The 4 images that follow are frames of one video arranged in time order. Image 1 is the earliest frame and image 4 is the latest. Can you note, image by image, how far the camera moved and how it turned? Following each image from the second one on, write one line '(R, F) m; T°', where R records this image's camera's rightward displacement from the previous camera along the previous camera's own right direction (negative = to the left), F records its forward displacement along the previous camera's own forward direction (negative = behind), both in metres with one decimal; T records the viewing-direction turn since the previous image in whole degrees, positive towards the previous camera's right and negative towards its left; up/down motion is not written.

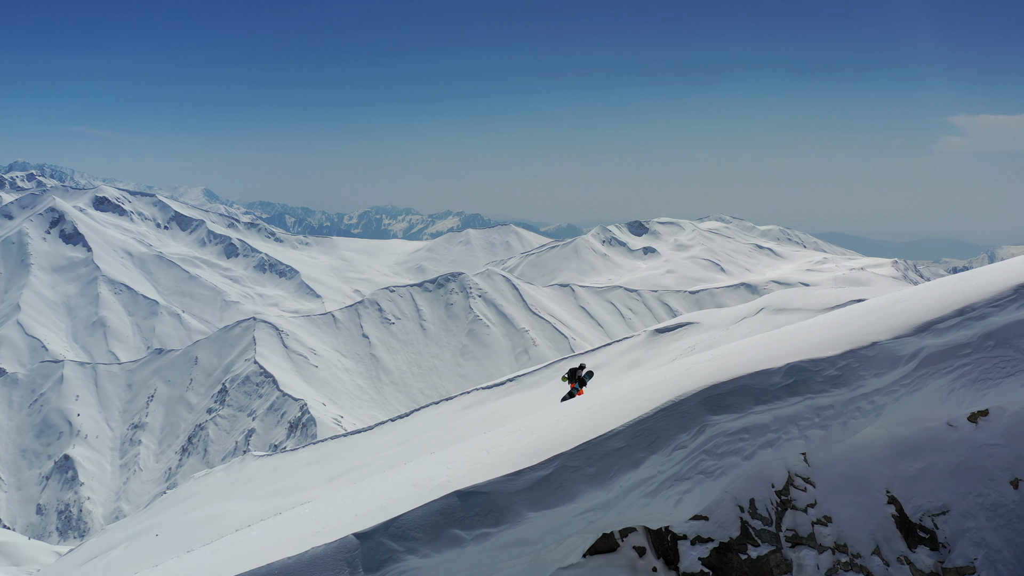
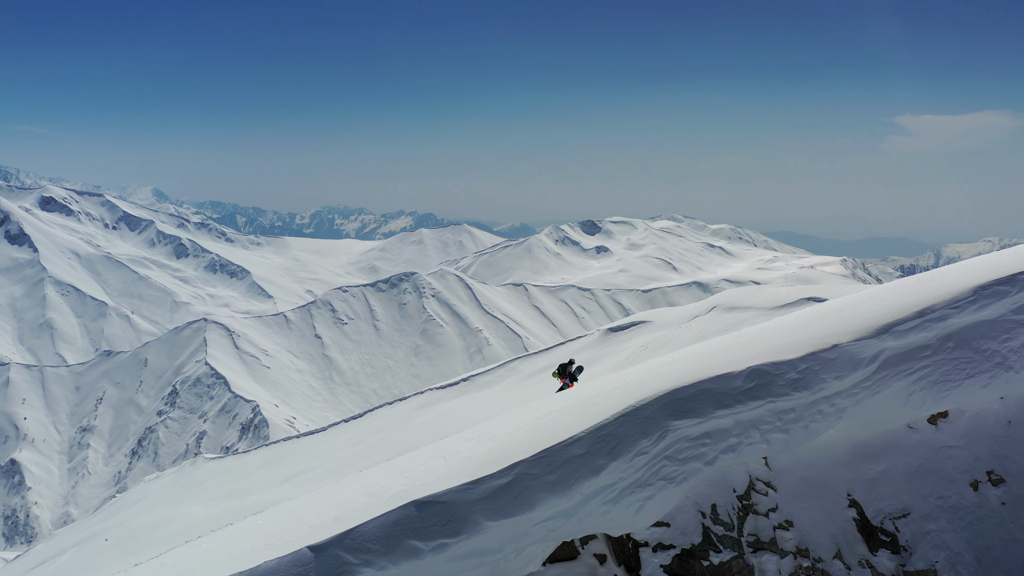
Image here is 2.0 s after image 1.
(+1.0, +0.8) m; +2°
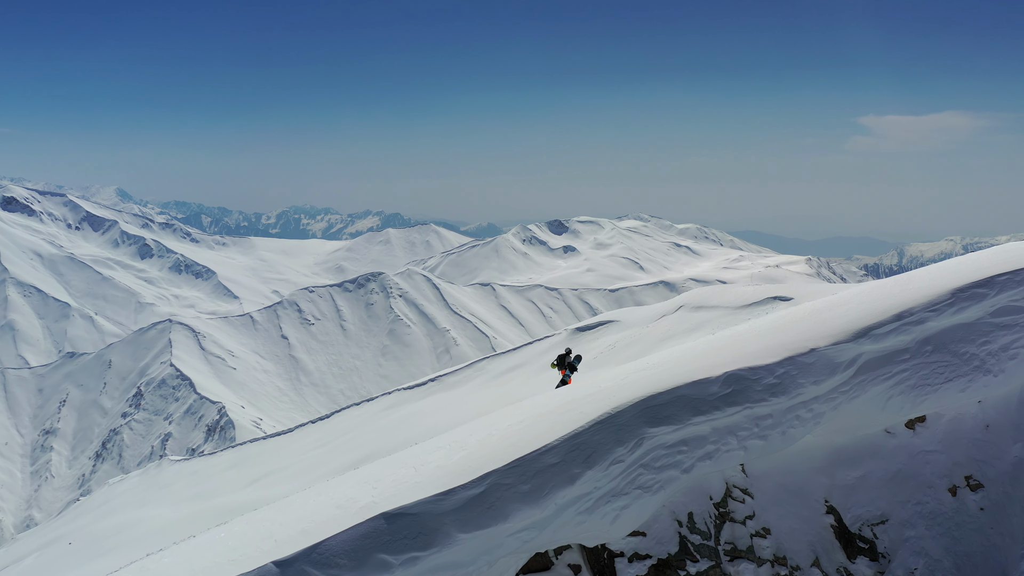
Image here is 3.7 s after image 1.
(+0.6, +0.7) m; +1°
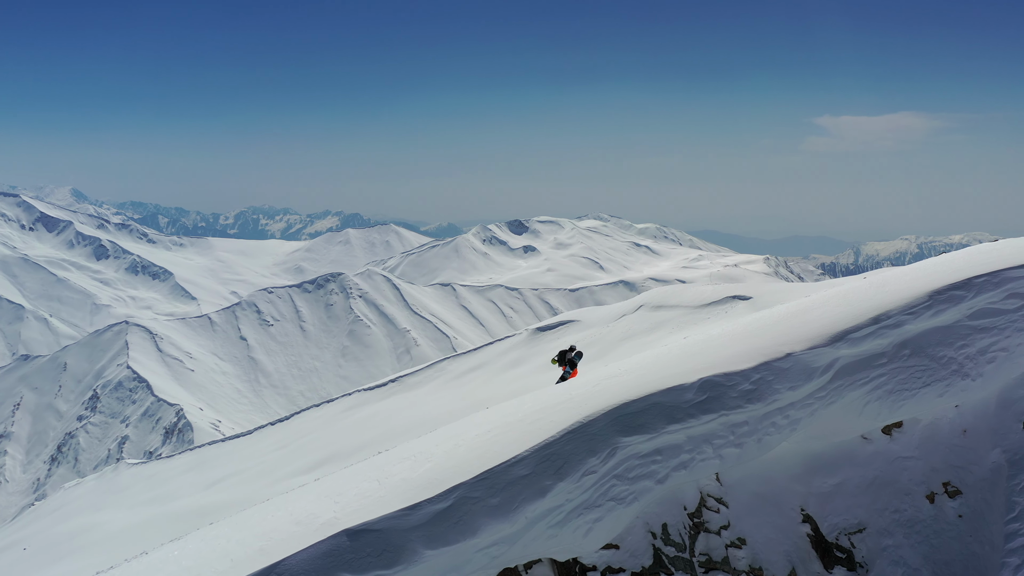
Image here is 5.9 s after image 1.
(+0.7, +0.9) m; +2°
